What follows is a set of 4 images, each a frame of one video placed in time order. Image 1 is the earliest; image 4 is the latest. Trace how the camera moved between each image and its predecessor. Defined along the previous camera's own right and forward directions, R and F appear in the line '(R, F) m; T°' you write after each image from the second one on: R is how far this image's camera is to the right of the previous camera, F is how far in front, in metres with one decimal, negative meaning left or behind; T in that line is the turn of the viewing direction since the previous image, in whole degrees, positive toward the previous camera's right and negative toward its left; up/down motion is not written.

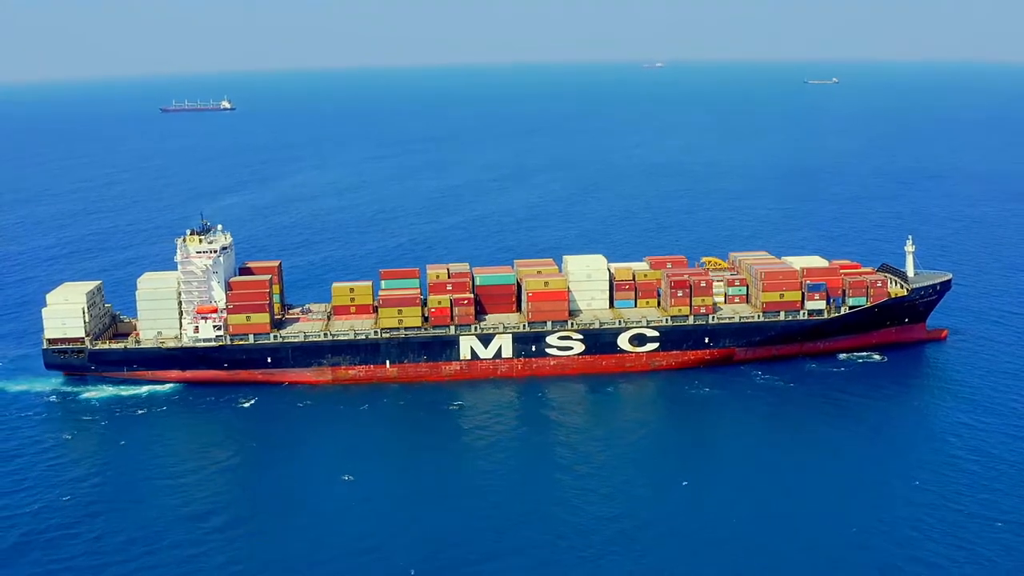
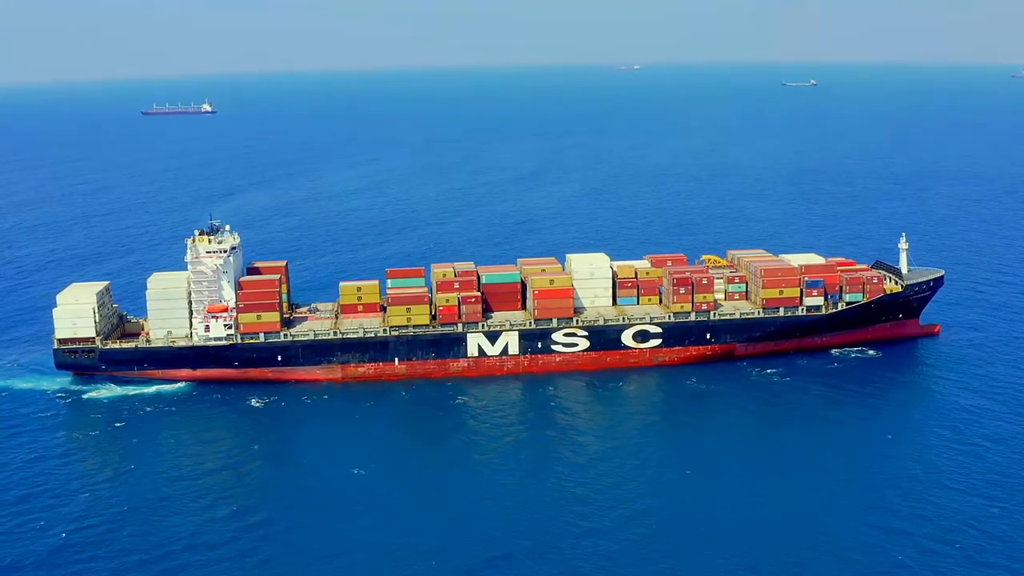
(-1.7, -1.3) m; +1°
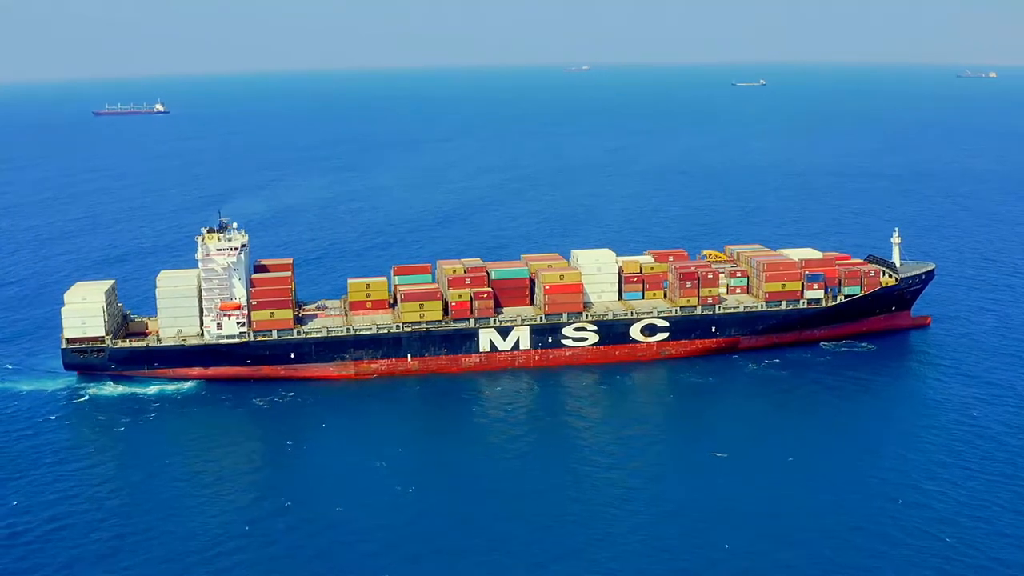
(-4.1, -0.7) m; +3°
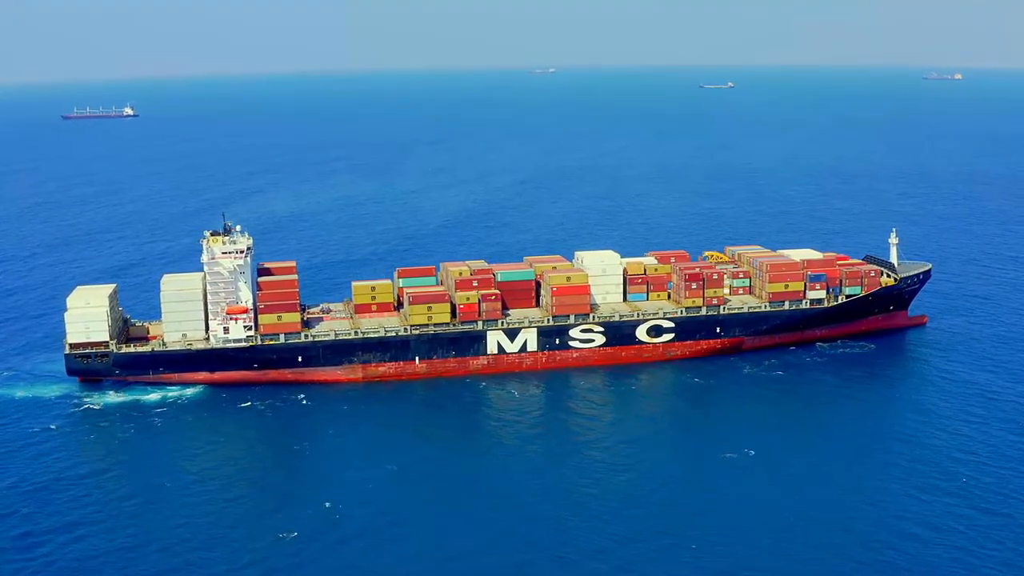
(-2.7, 0.0) m; +2°
